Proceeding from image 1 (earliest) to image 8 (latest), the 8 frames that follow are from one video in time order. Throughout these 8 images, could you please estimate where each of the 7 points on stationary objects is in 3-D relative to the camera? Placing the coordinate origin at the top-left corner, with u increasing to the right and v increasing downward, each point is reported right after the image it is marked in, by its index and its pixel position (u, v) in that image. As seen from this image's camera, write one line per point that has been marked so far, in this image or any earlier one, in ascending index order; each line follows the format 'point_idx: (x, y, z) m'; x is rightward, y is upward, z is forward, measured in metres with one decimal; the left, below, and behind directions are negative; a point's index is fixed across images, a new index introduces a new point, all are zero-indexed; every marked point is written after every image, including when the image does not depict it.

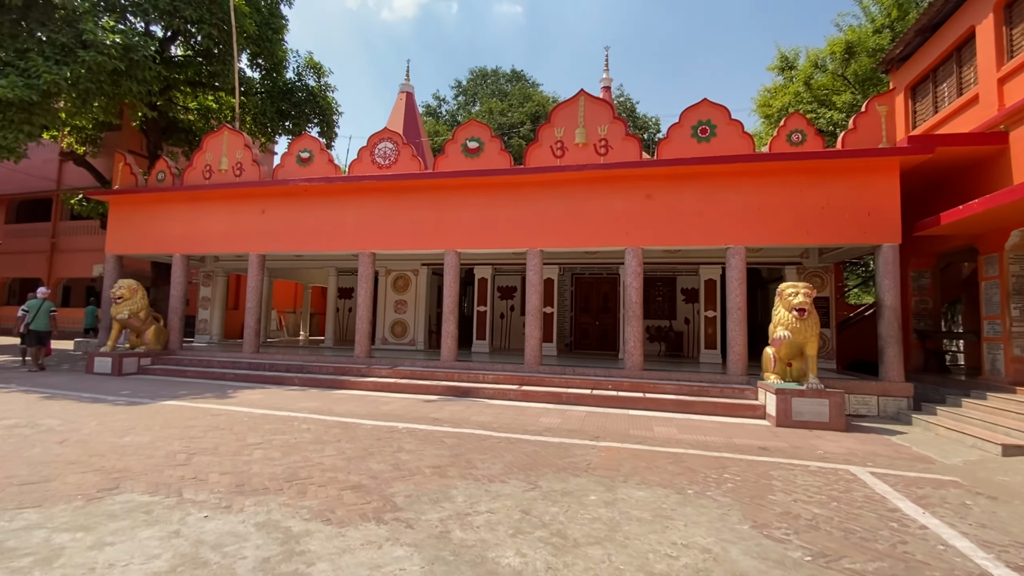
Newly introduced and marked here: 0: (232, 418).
0: (-4.0, -1.9, +7.0) m
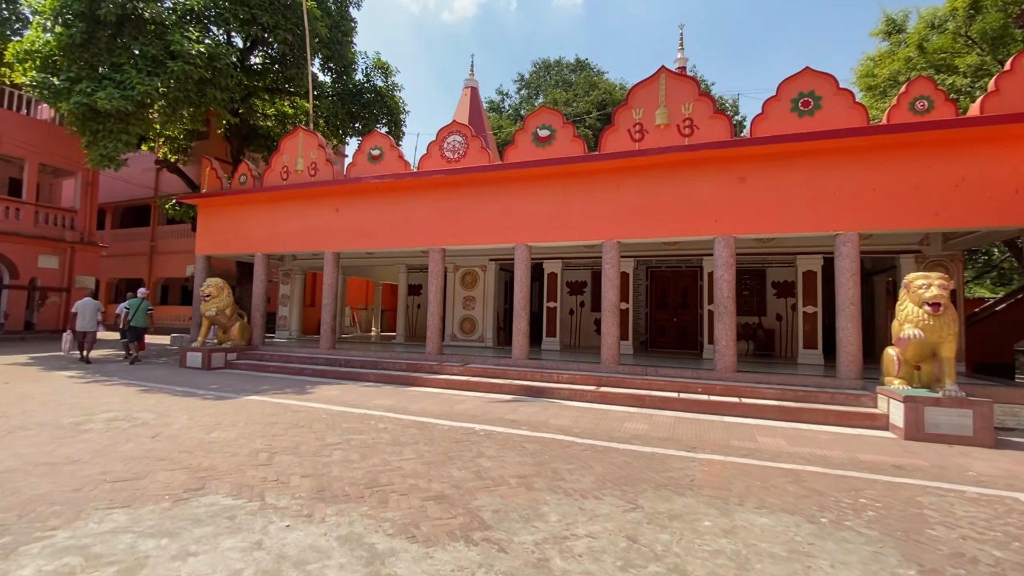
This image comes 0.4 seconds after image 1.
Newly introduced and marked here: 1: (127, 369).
0: (-2.9, -1.8, +6.9) m
1: (-8.7, -1.8, +11.0) m
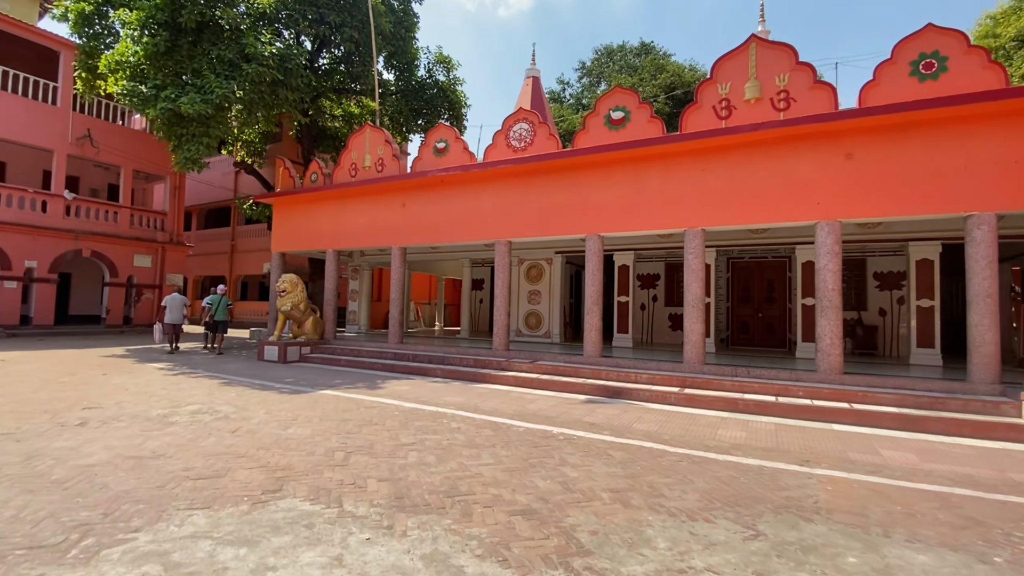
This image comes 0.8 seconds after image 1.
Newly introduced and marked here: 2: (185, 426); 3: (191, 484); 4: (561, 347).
0: (-1.8, -1.7, +6.8) m
1: (-7.1, -1.7, +11.5) m
2: (-3.9, -1.7, +5.9) m
3: (-2.7, -1.6, +4.0) m
4: (+1.2, -1.5, +11.9) m
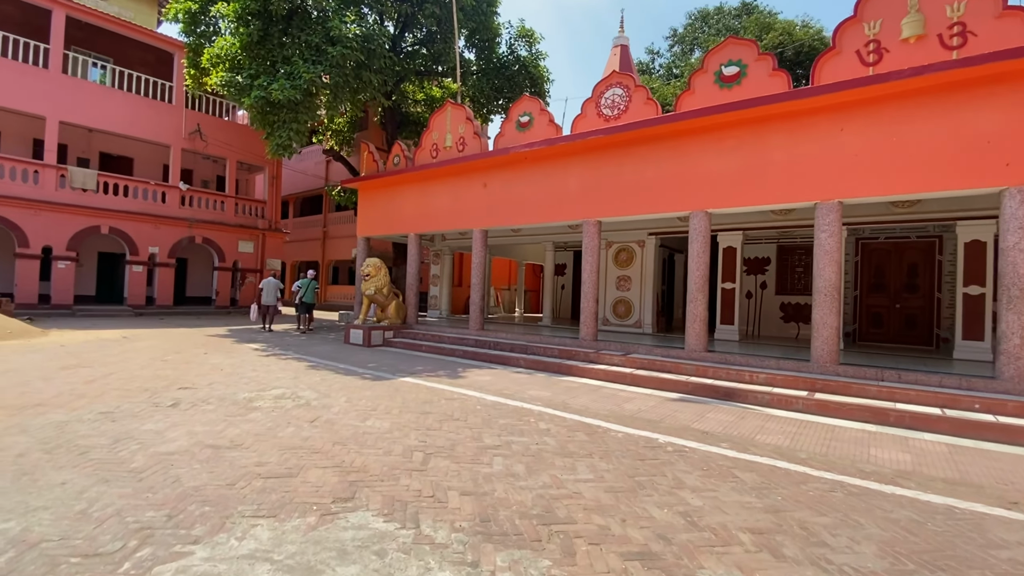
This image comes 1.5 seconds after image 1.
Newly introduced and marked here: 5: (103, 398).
0: (-0.6, -1.5, +6.3) m
1: (-5.1, -1.3, +11.8) m
2: (-2.9, -1.4, +5.7) m
3: (-1.9, -1.5, +3.7) m
4: (+3.1, -1.1, +10.8) m
5: (-5.0, -1.4, +6.0) m
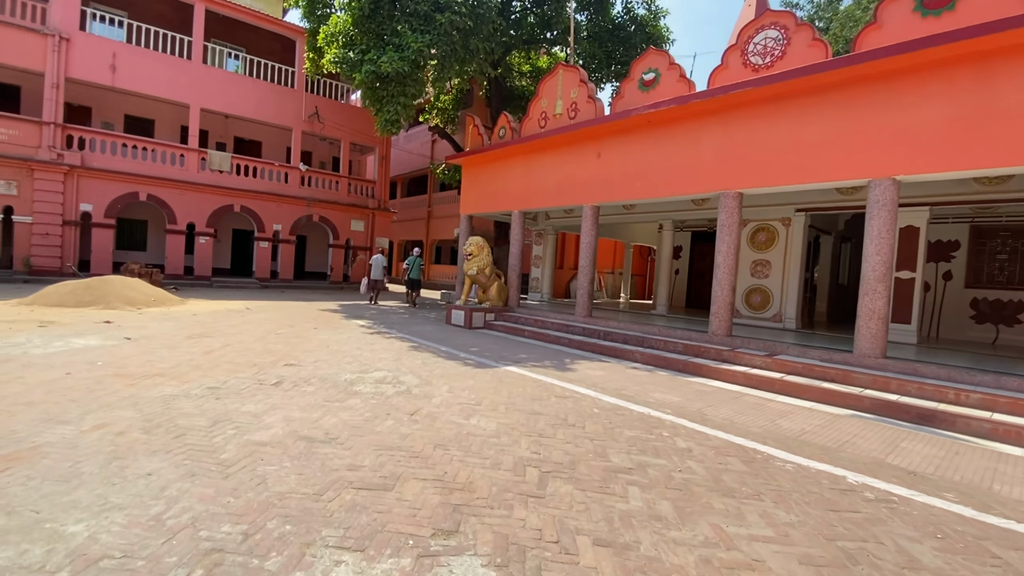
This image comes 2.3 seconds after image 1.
0: (+0.8, -1.3, +5.4) m
1: (-2.6, -0.8, +11.6) m
2: (-1.6, -1.2, +5.2) m
3: (-1.0, -1.3, +3.1) m
4: (+5.3, -0.9, +9.0) m
5: (-3.6, -1.0, +6.0) m
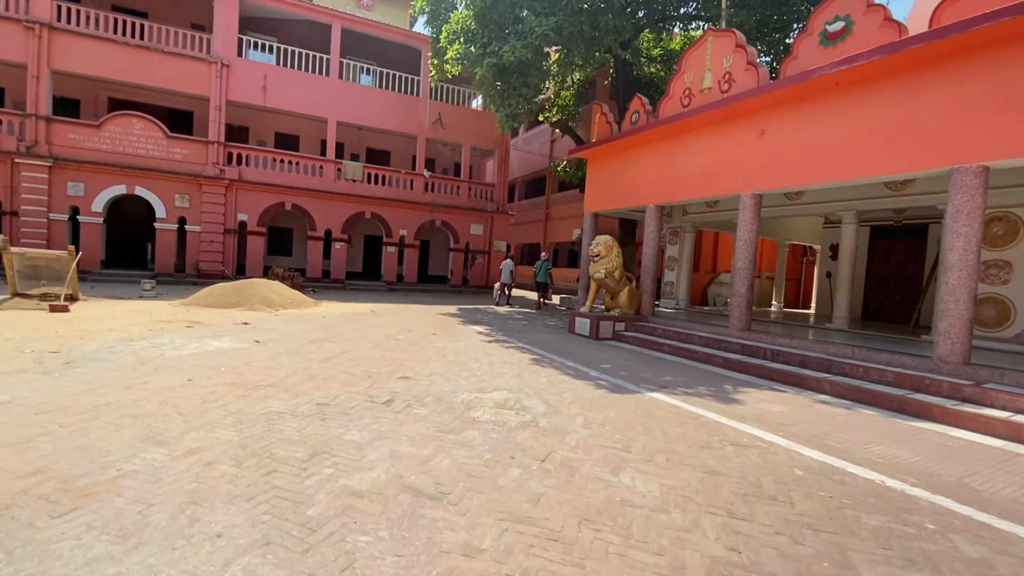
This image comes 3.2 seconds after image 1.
0: (+2.1, -1.4, +3.9) m
1: (+0.3, -0.9, +10.7) m
2: (-0.2, -1.2, +4.3) m
3: (-0.2, -1.4, +2.1) m
4: (+7.4, -1.0, +6.4) m
5: (-2.1, -1.1, +5.5) m
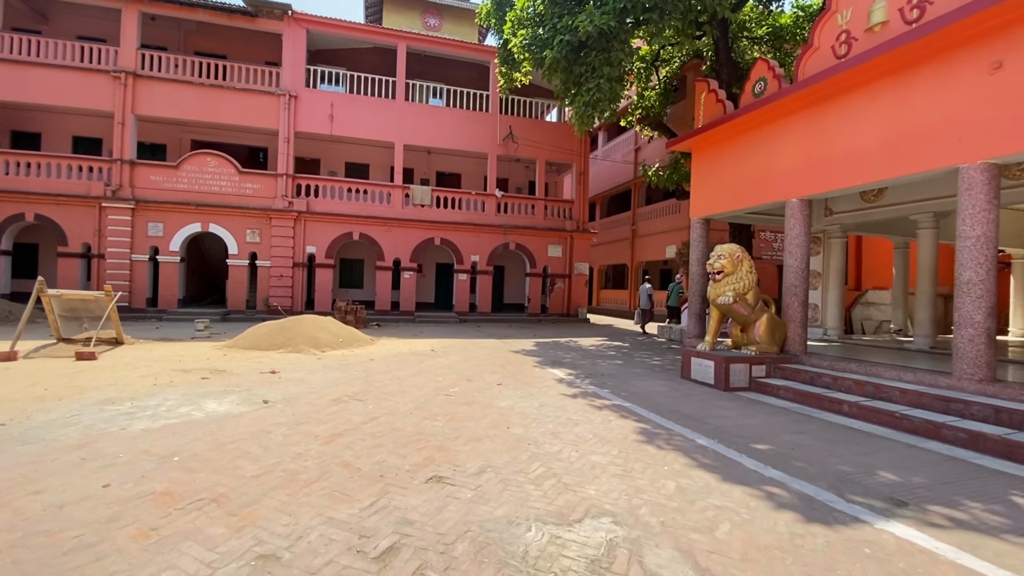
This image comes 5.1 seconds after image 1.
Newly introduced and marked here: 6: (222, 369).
0: (+2.4, -1.5, +1.1) m
1: (+1.8, -1.4, +8.1) m
2: (+0.2, -1.5, +1.8) m
3: (-0.1, -1.5, -0.3) m
4: (+8.1, -1.1, +2.7) m
5: (-1.4, -1.4, +3.3) m
6: (-4.6, -1.3, +7.8) m
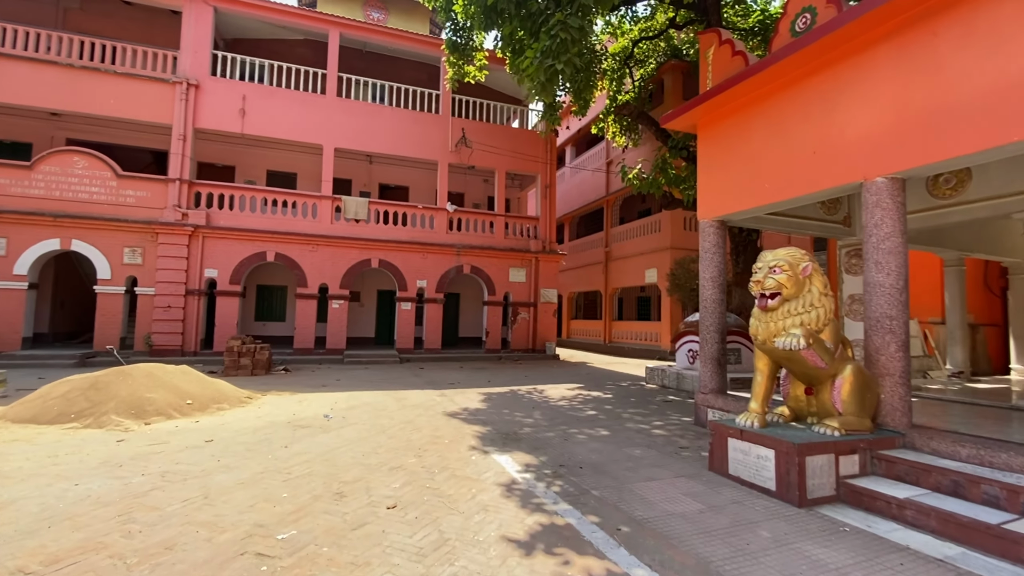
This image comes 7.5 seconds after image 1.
0: (+2.1, -1.4, -2.0) m
1: (+1.0, -1.8, +5.0) m
2: (-0.2, -1.4, -1.4) m
3: (-0.4, -1.3, -3.6) m
4: (+7.6, -1.1, 0.0) m
5: (-1.9, -1.5, 0.0) m
6: (-5.4, -1.6, +4.2) m
